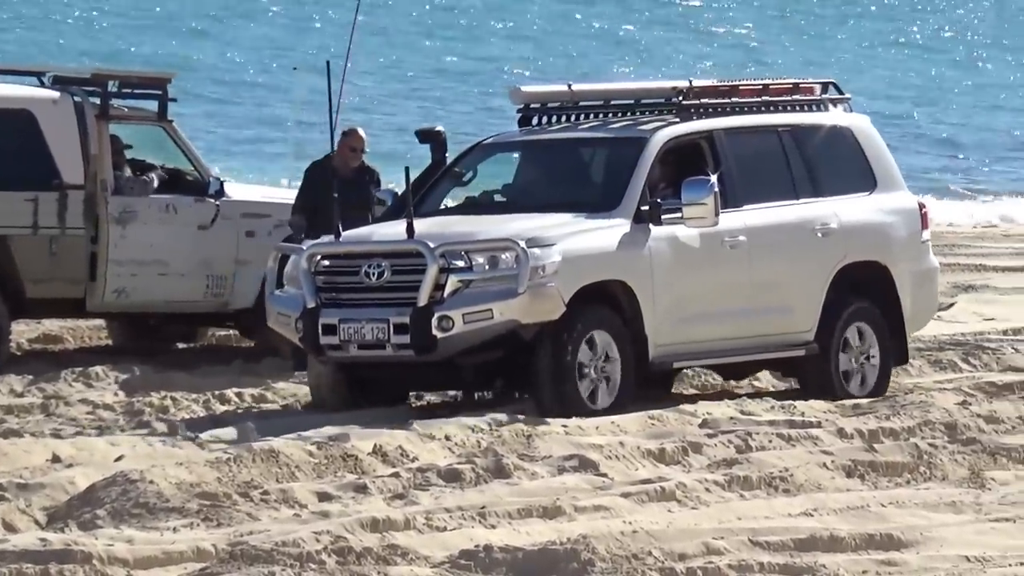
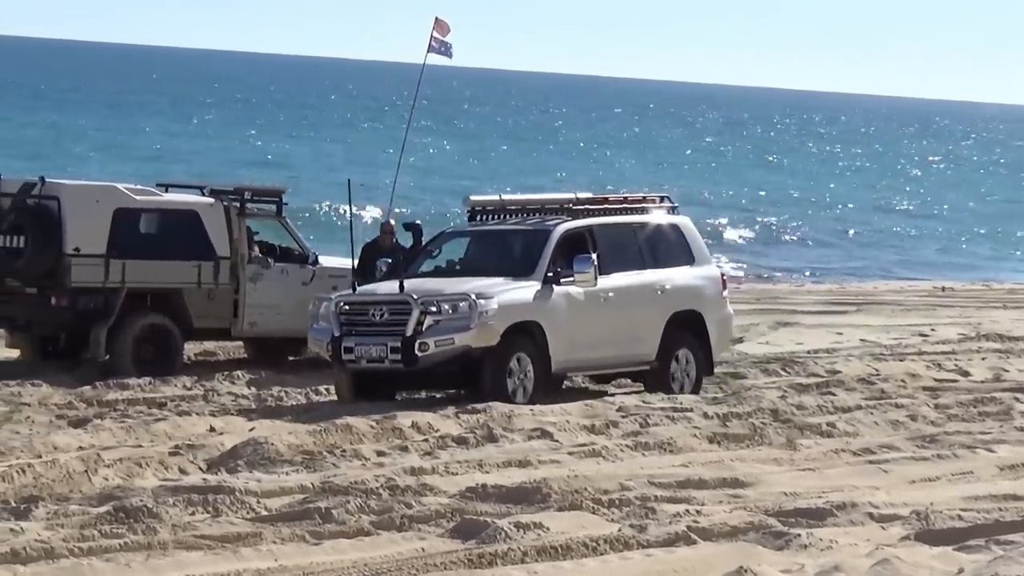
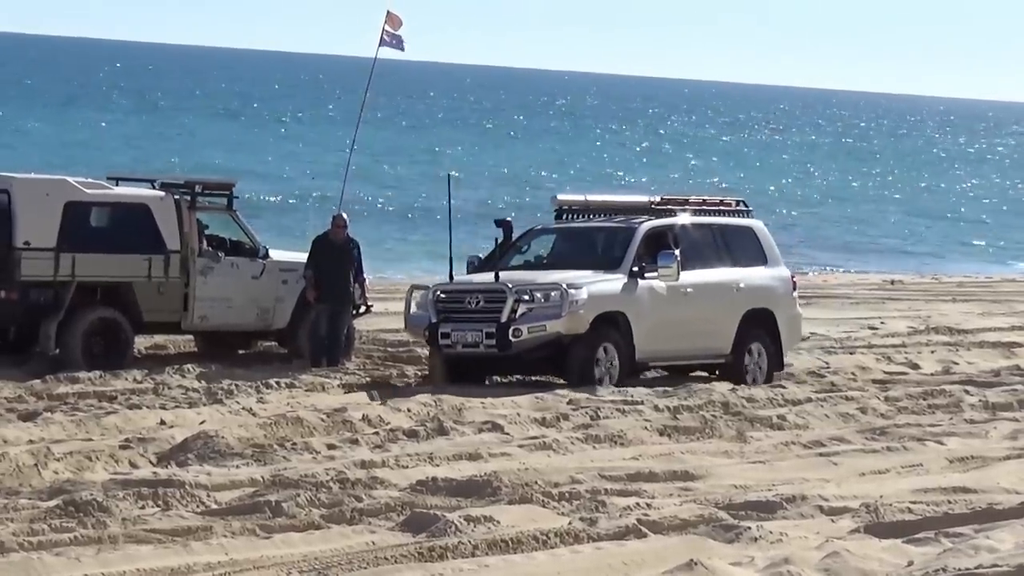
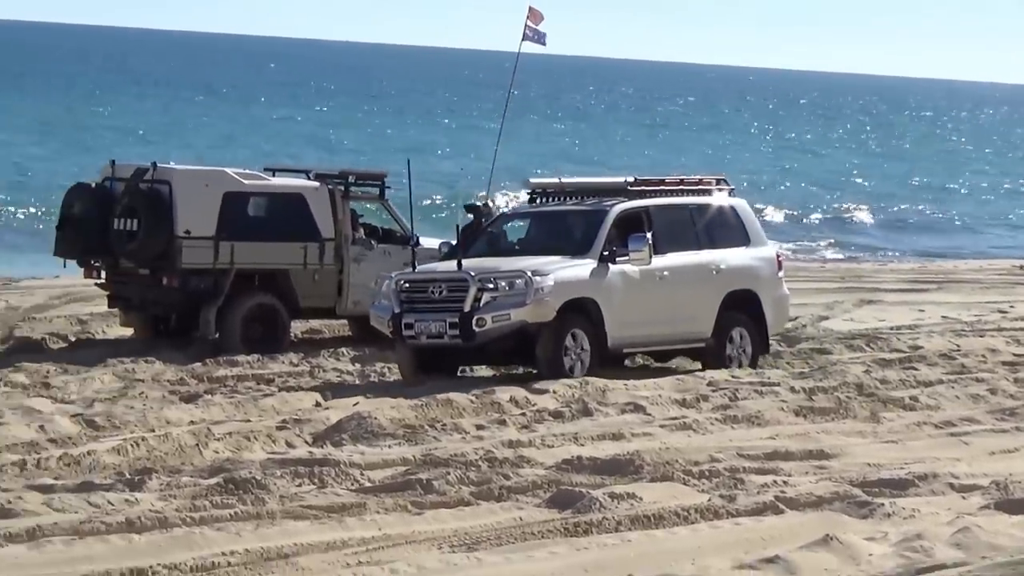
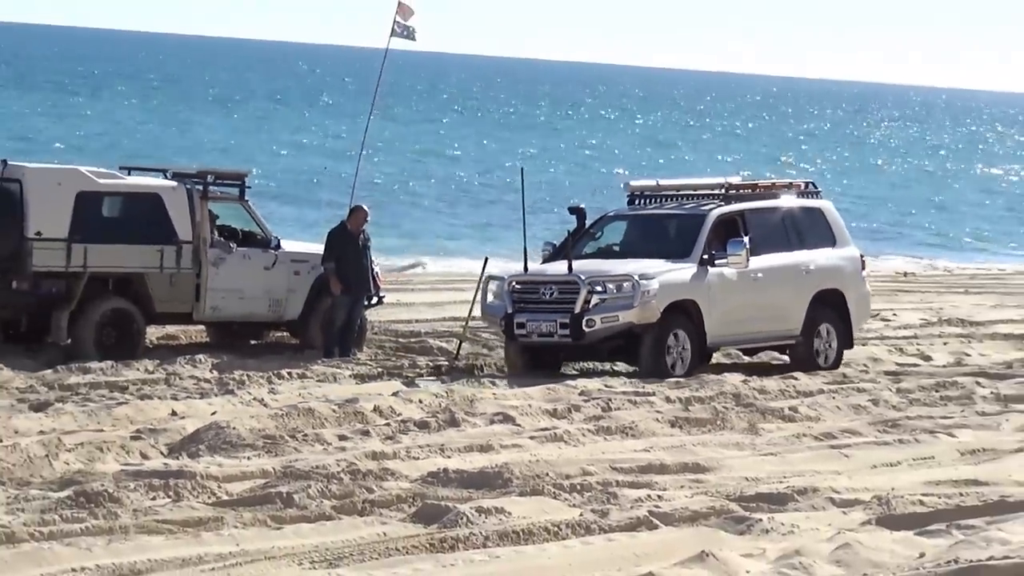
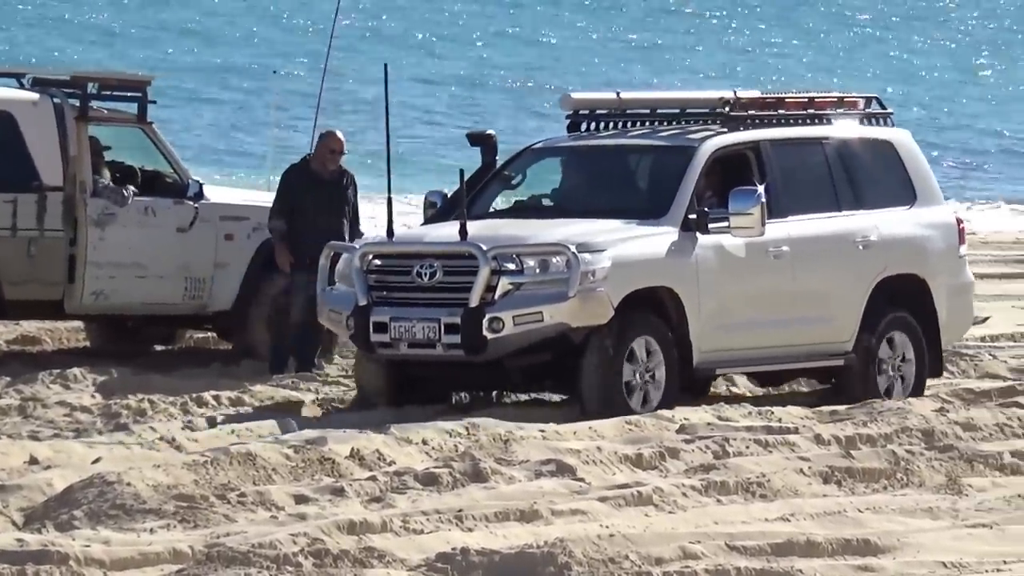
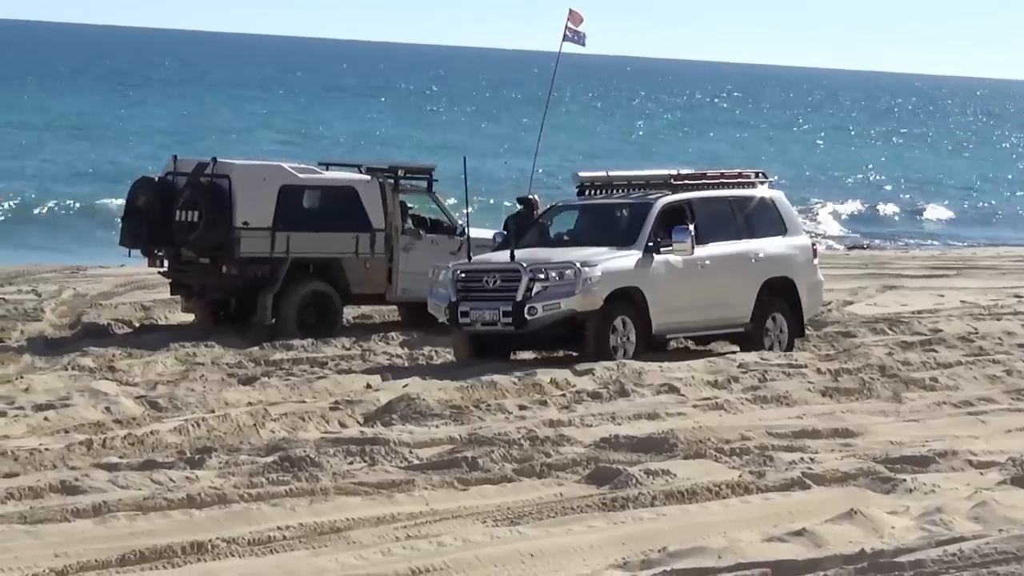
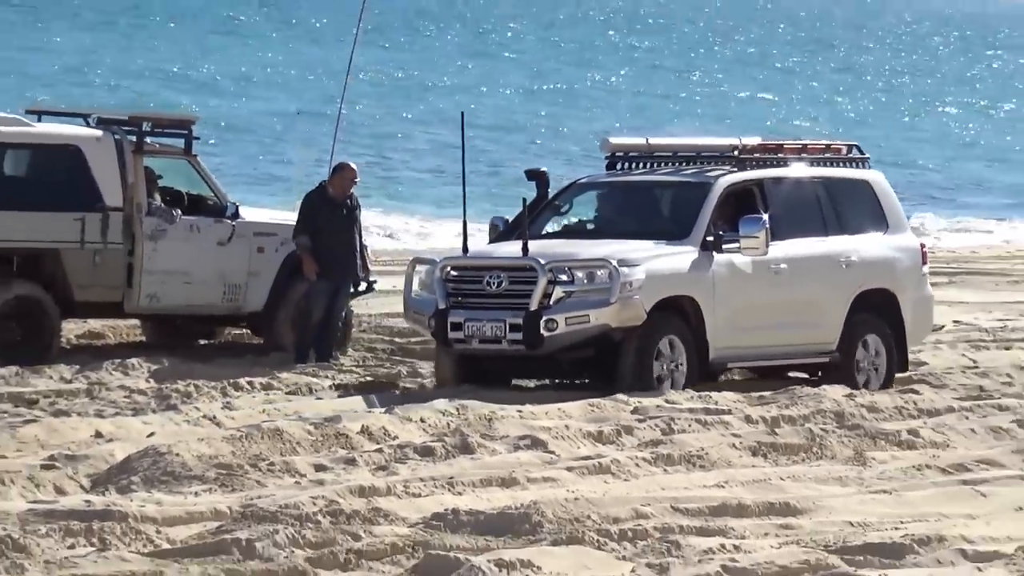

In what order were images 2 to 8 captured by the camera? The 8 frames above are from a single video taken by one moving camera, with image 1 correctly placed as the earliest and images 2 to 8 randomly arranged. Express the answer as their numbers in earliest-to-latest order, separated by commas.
6, 8, 5, 3, 2, 4, 7
